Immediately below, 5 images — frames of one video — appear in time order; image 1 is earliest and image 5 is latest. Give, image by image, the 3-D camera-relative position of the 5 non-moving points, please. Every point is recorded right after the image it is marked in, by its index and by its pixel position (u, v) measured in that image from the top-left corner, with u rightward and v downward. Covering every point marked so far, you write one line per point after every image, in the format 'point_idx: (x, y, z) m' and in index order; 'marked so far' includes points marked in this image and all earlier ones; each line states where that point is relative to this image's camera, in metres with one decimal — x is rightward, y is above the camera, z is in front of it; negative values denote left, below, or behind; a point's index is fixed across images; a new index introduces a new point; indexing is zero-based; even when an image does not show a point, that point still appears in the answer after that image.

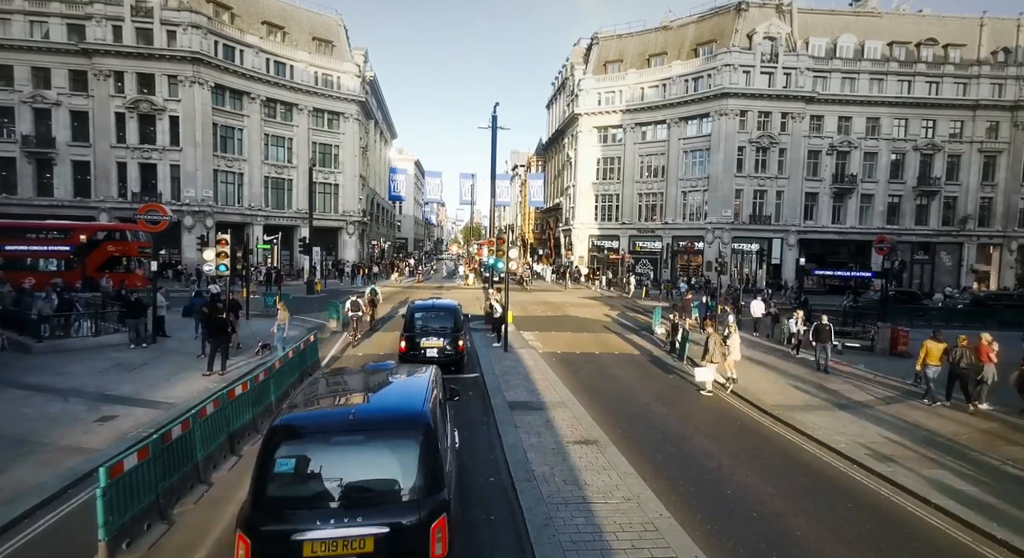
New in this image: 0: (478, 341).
0: (-1.3, -2.3, +18.5) m
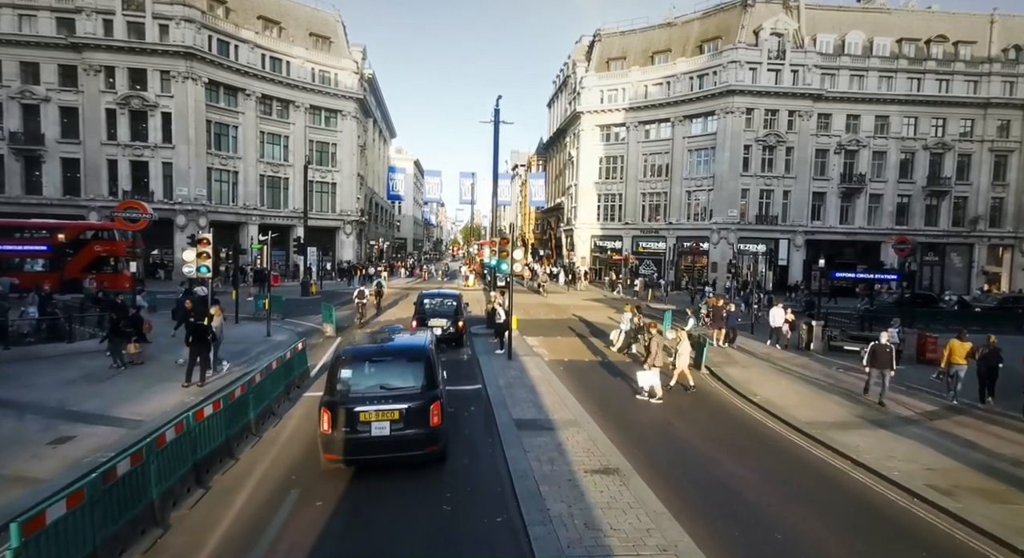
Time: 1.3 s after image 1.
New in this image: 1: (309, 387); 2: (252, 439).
0: (-1.2, -2.4, +17.4) m
1: (-5.1, -2.7, +12.8) m
2: (-4.7, -2.8, +9.0) m
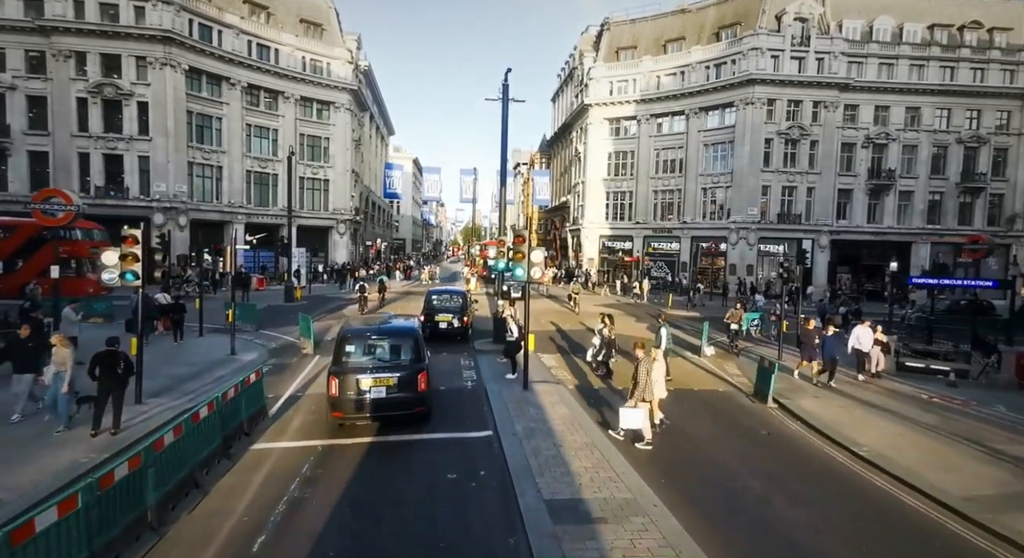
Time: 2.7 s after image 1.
0: (-0.8, -2.6, +14.3) m
1: (-4.8, -2.9, +9.6) m
2: (-4.3, -3.0, +5.9) m
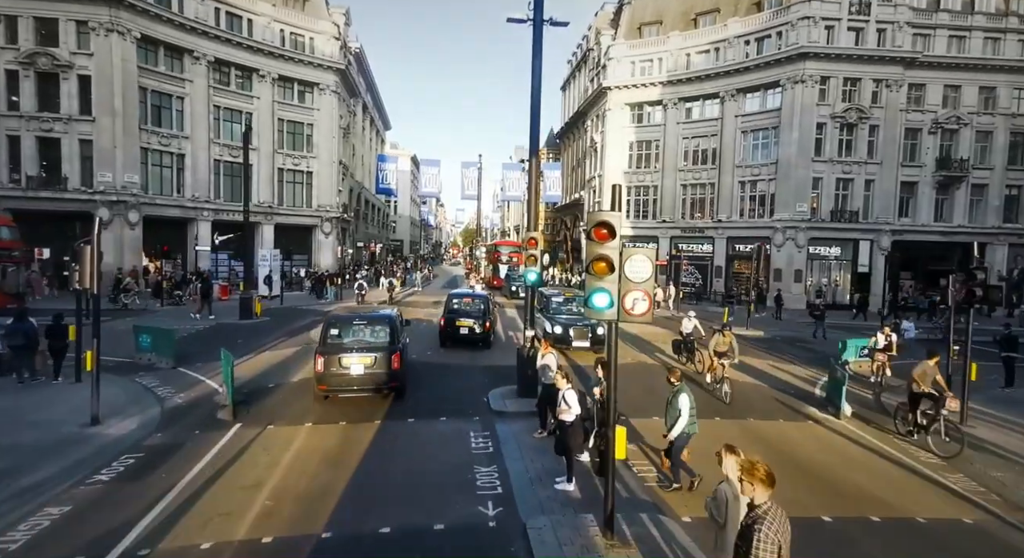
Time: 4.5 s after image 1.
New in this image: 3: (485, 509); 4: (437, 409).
0: (0.0, -3.0, +8.2) m
1: (-4.0, -3.3, +3.6) m
2: (-3.5, -3.4, -0.1) m
3: (-0.4, -3.1, +6.9) m
4: (-1.7, -2.9, +11.4) m
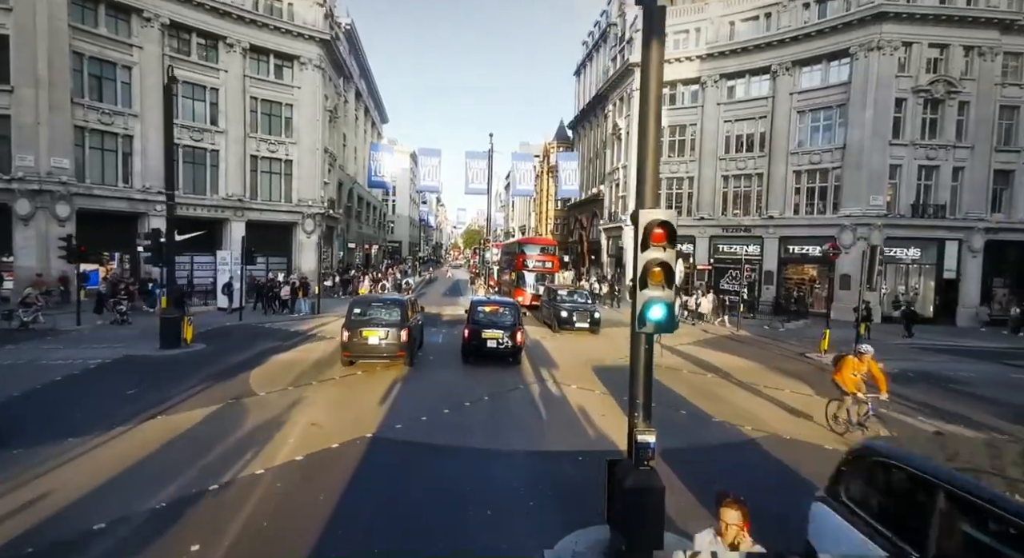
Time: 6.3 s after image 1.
0: (+0.9, -3.3, +2.0) m
1: (-3.1, -3.6, -2.6) m
2: (-2.6, -3.7, -6.3) m
3: (+0.5, -3.4, +0.7) m
4: (-0.7, -3.2, +5.2) m
